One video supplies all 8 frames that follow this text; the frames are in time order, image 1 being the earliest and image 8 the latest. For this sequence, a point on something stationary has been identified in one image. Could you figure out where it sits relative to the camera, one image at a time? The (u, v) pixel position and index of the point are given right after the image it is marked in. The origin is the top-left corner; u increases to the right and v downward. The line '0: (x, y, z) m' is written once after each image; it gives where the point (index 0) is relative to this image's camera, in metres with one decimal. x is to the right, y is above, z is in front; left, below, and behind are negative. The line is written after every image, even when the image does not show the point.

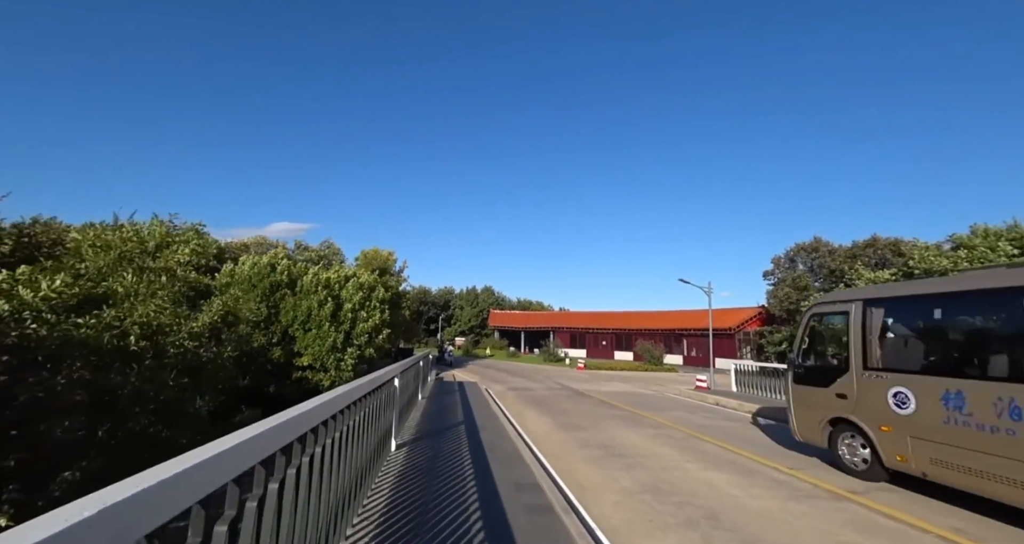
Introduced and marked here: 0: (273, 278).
0: (-10.2, -0.2, +19.0) m
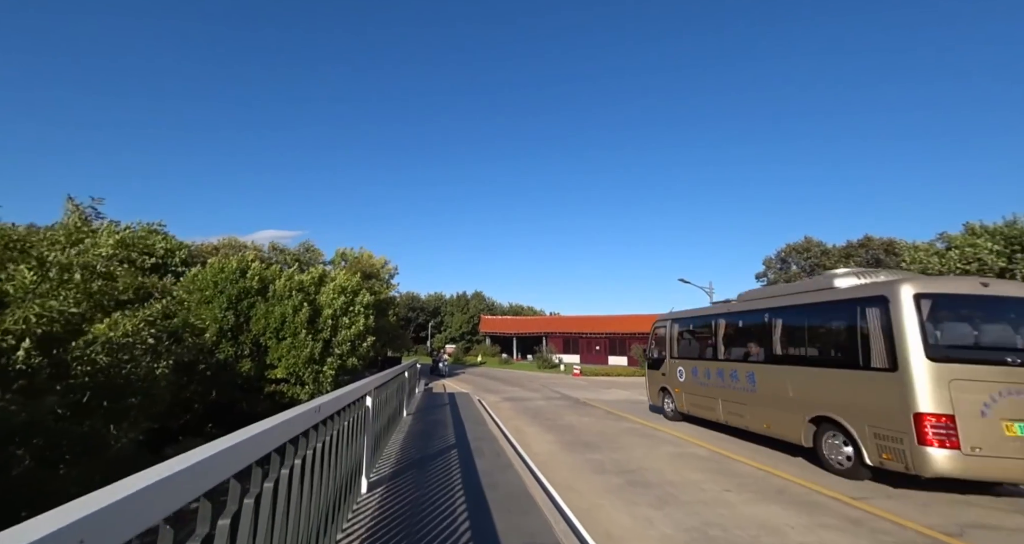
0: (-10.4, -0.4, +17.4) m
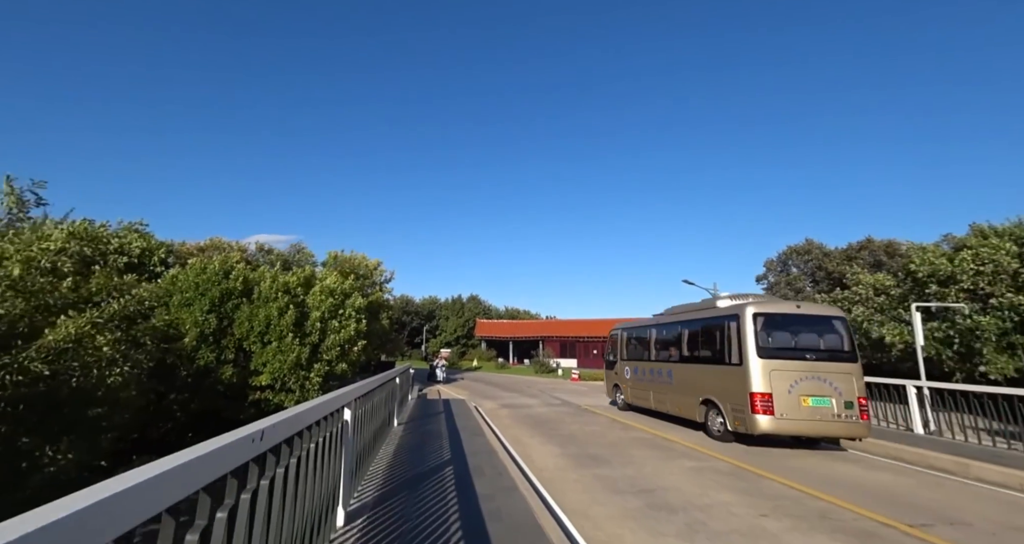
0: (-10.5, -0.4, +16.6) m
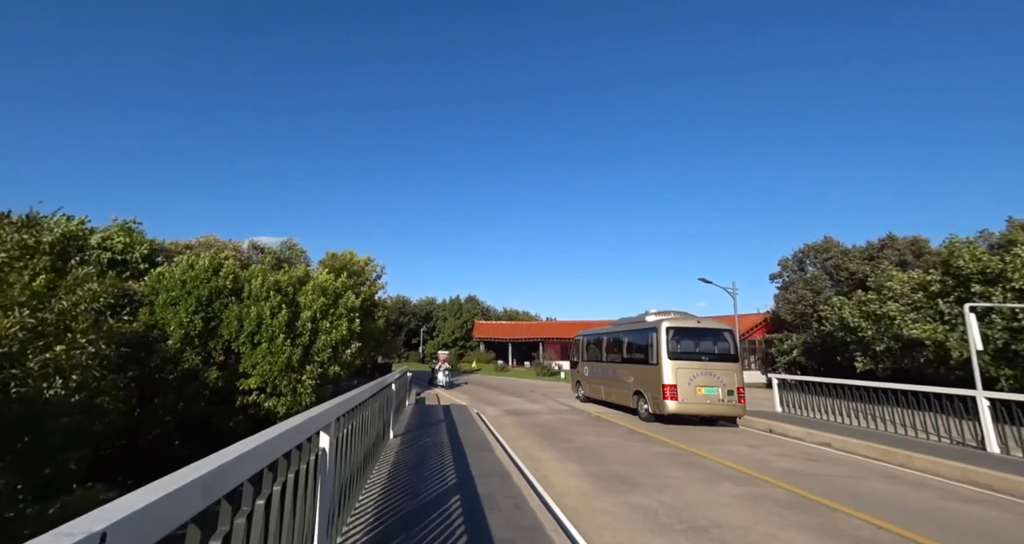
0: (-10.3, -0.3, +15.5) m
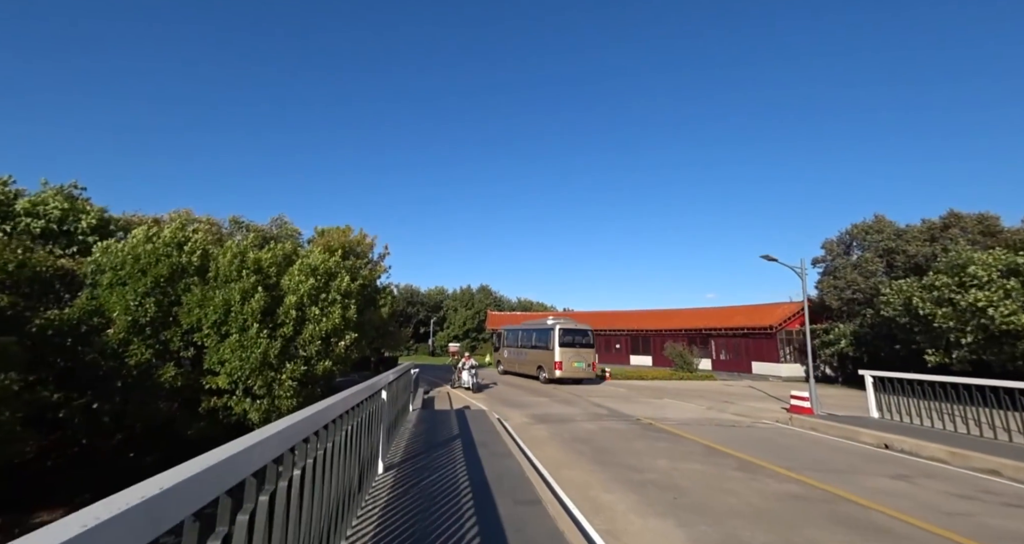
0: (-9.6, +0.4, +12.8) m
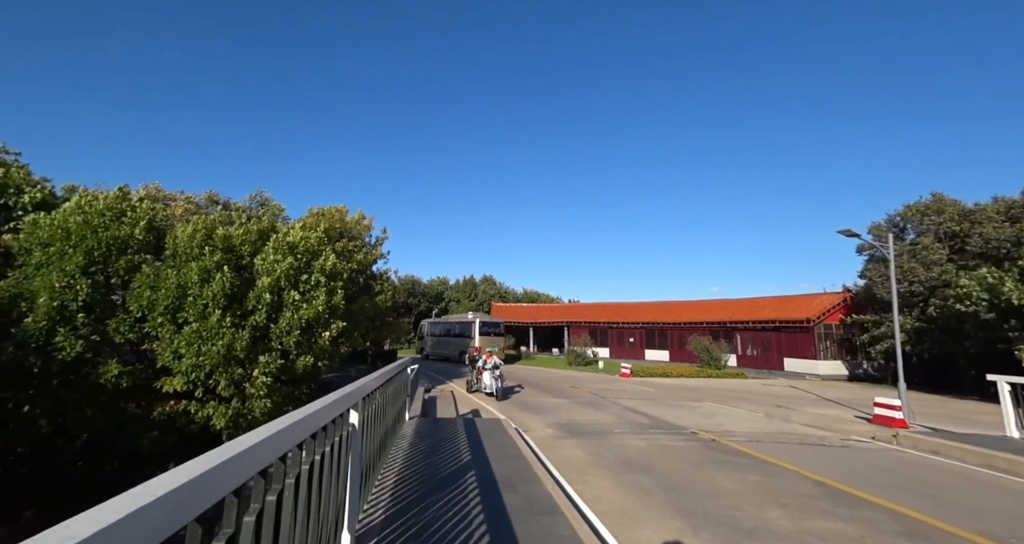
0: (-9.0, +1.0, +10.3) m
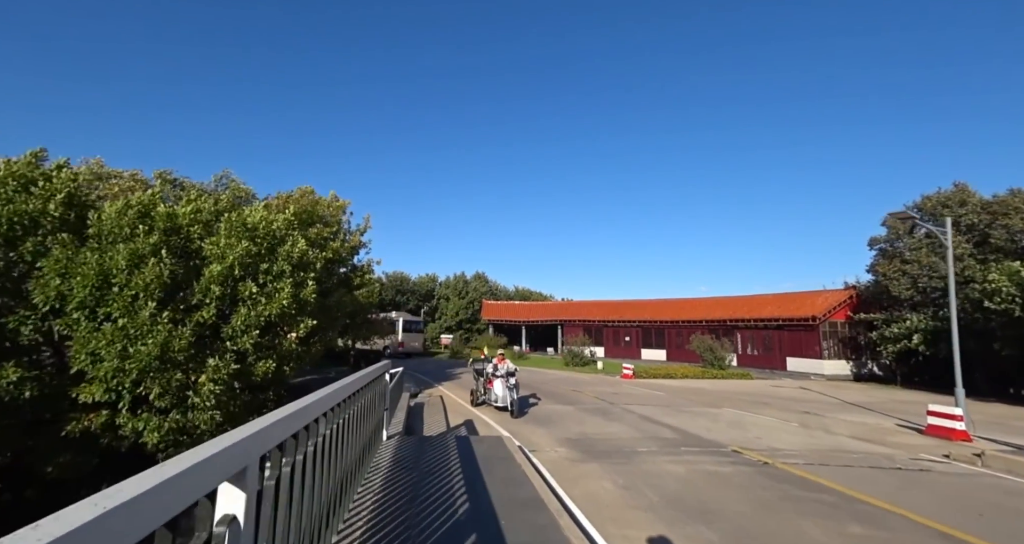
0: (-9.0, +1.3, +8.3) m
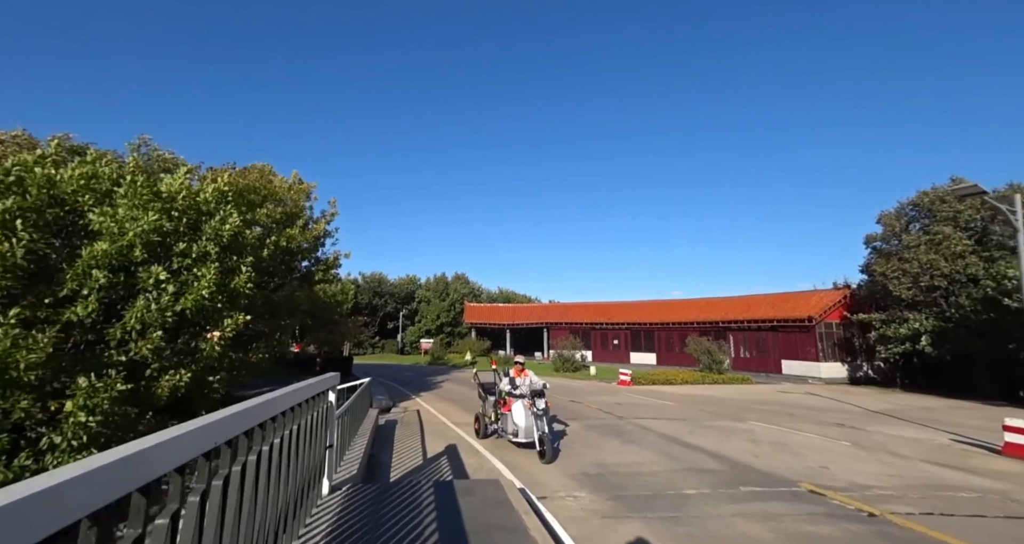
0: (-9.0, +1.5, +5.7) m
